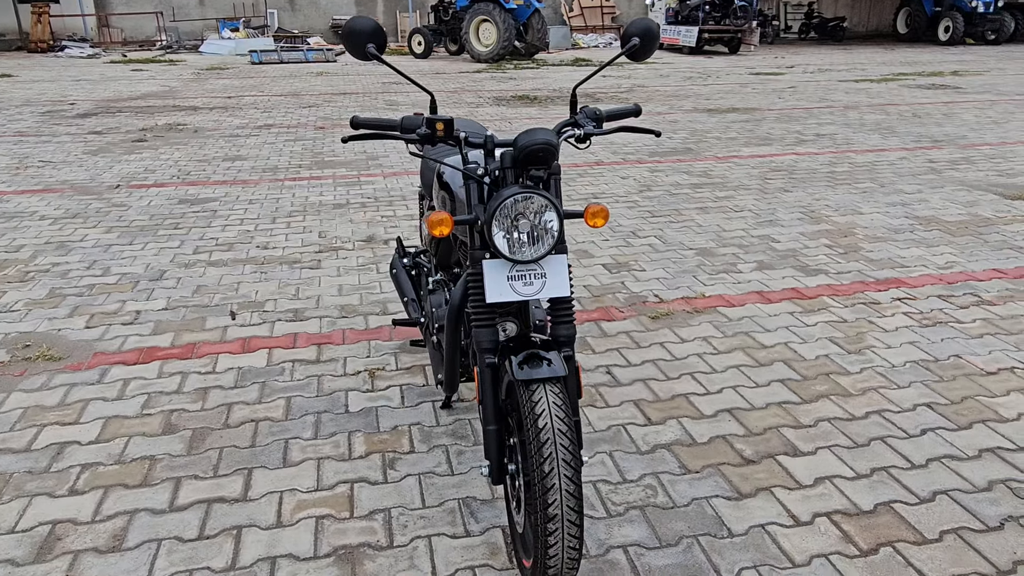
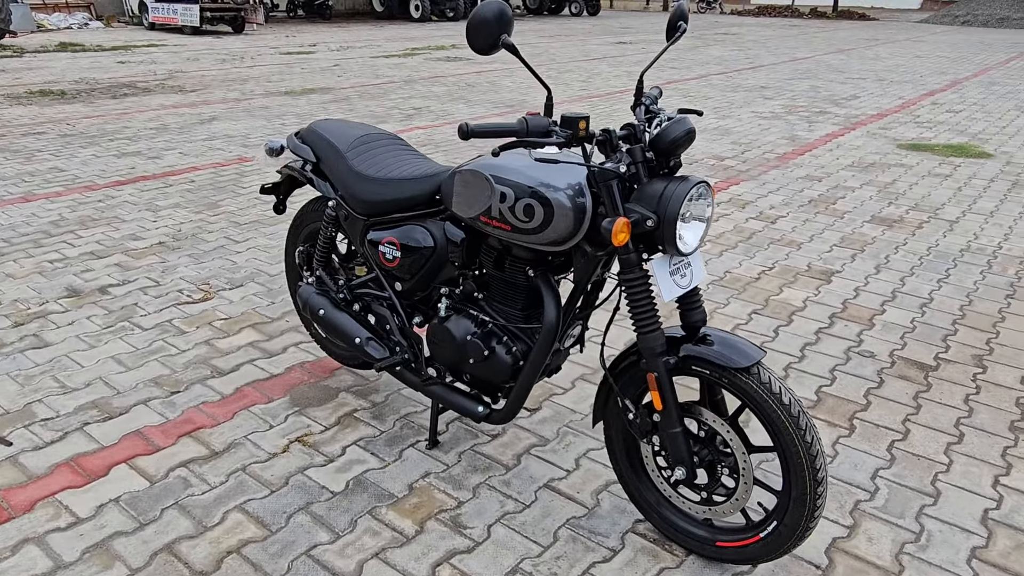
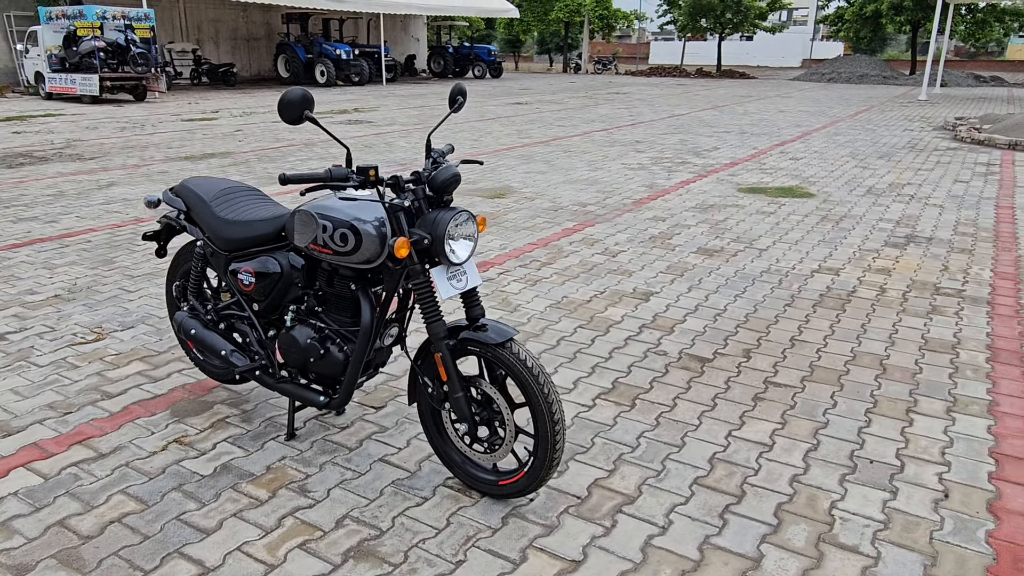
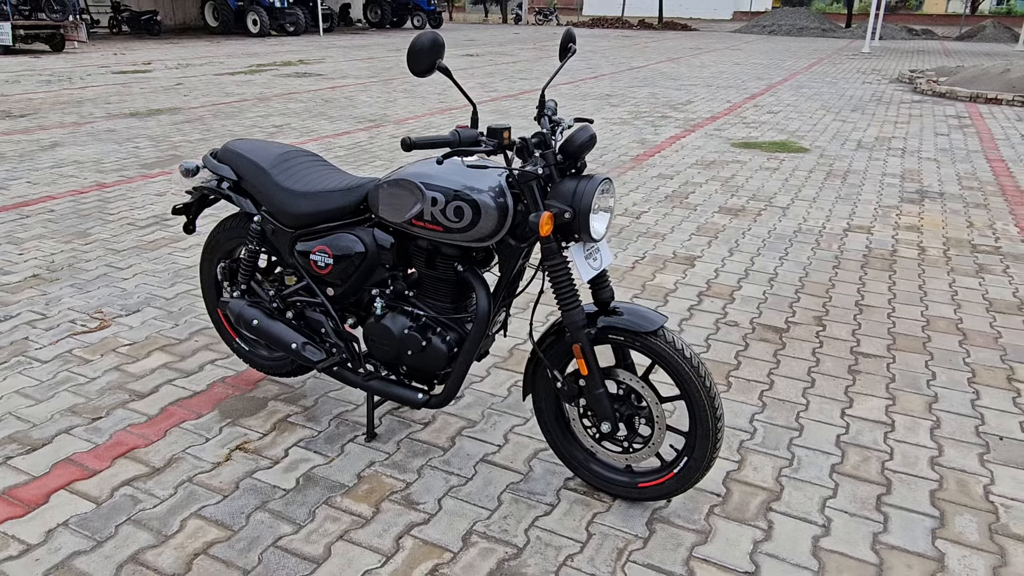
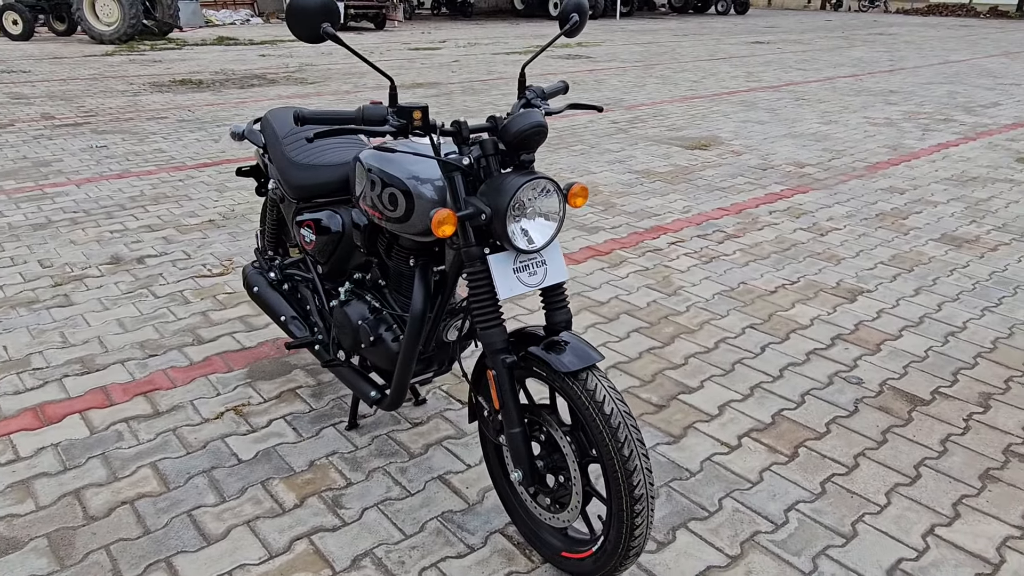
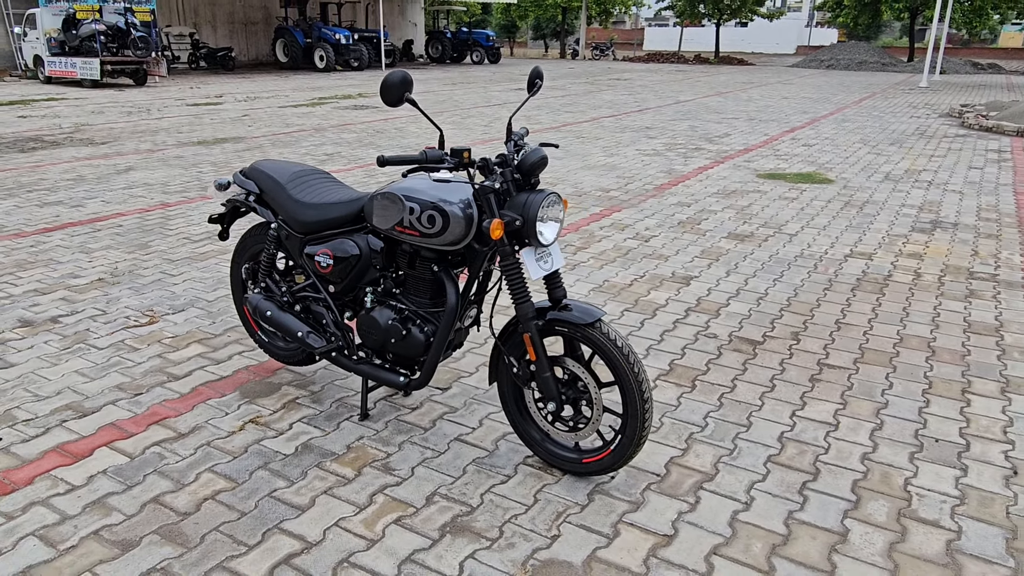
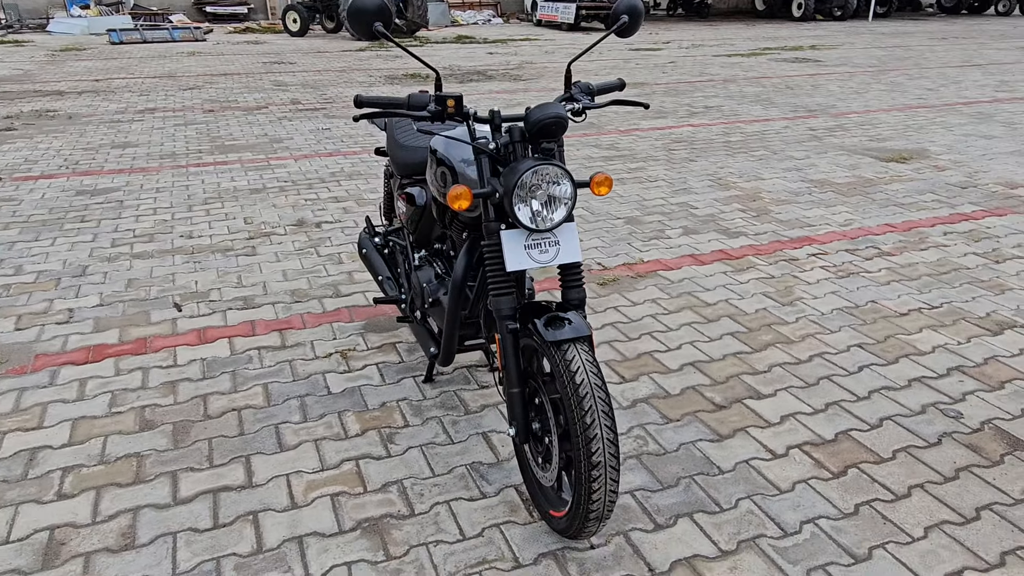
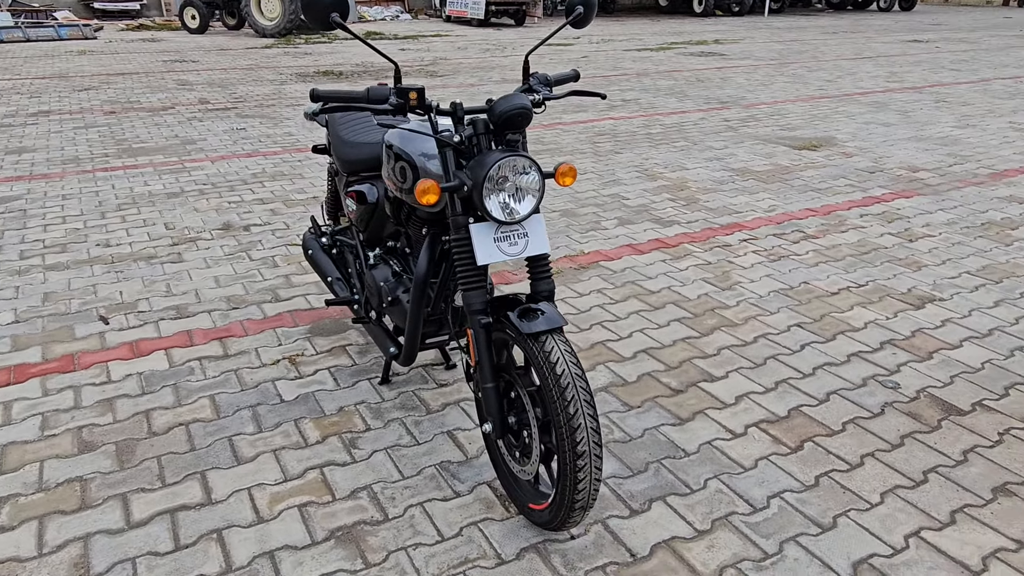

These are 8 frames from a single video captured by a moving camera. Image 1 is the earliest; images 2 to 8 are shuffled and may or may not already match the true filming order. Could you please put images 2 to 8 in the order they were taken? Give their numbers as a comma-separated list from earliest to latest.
7, 8, 5, 2, 4, 6, 3
